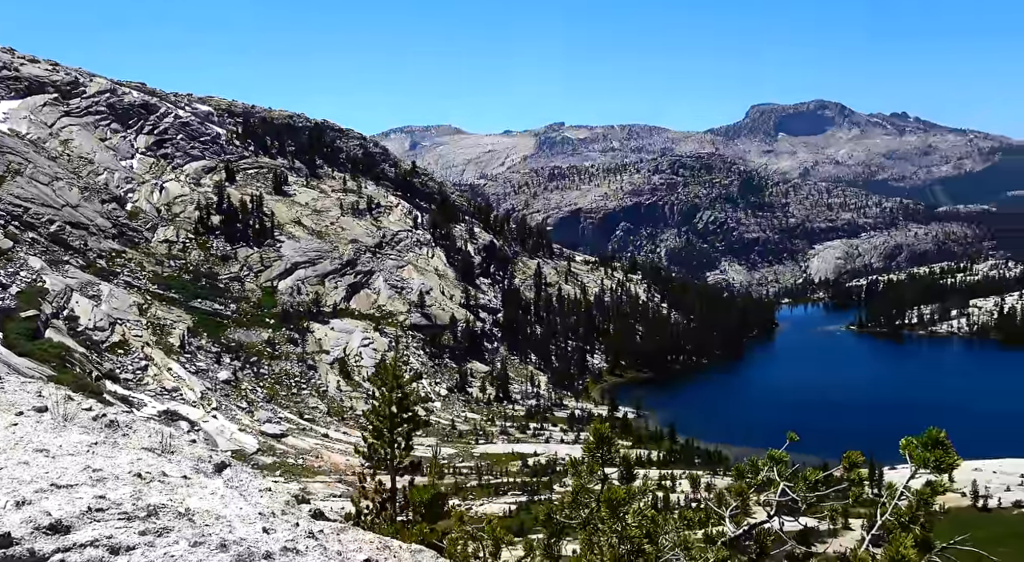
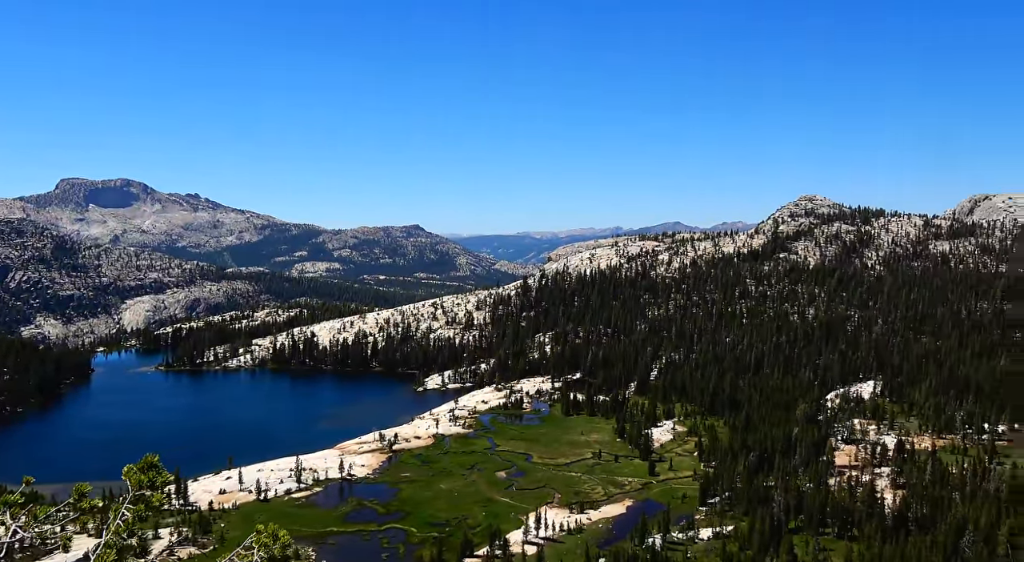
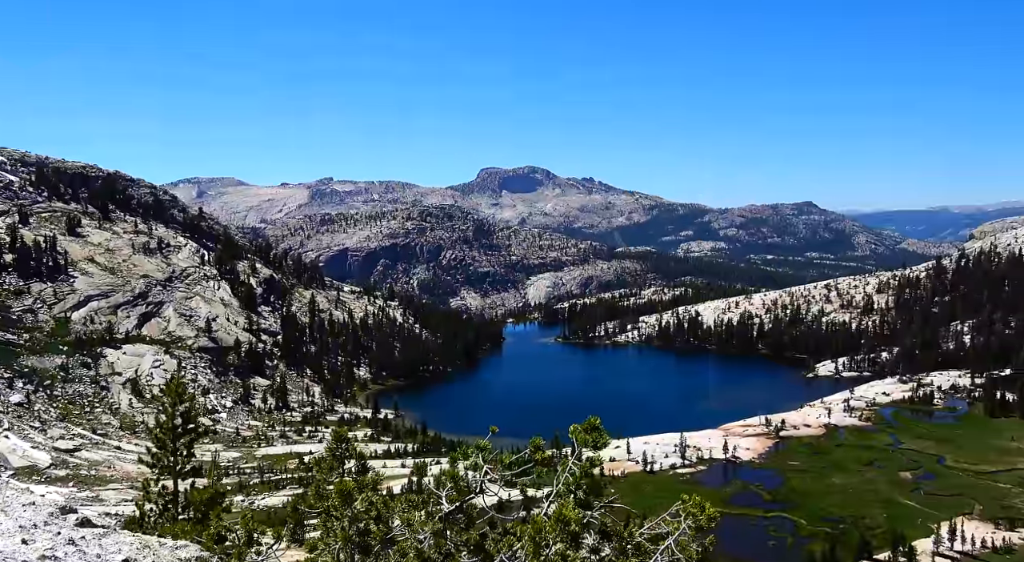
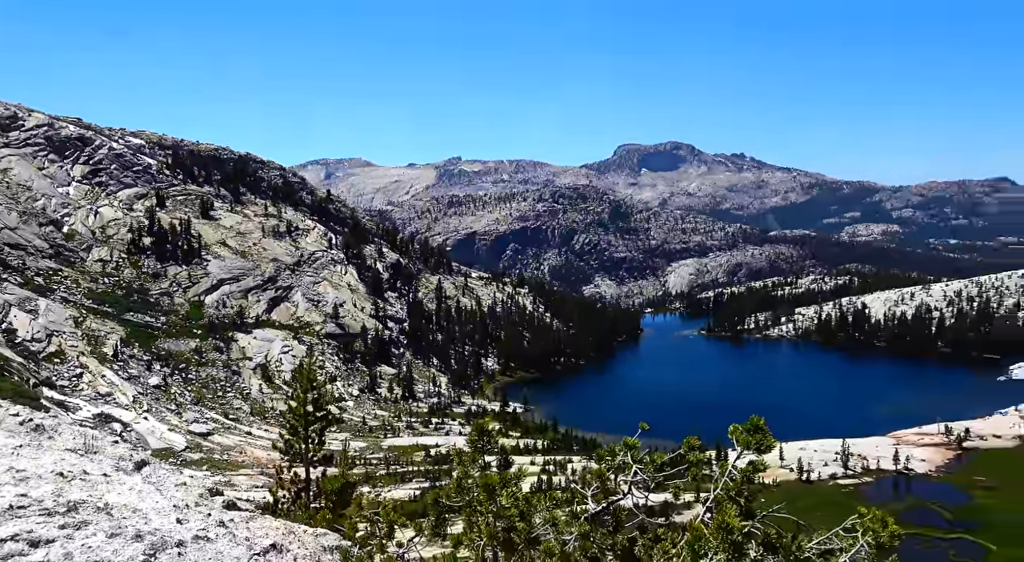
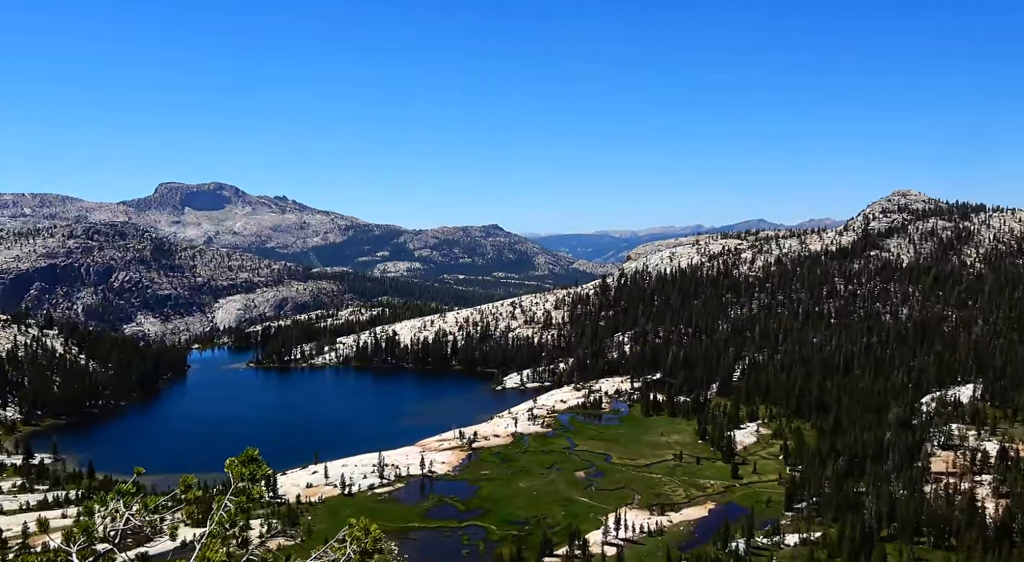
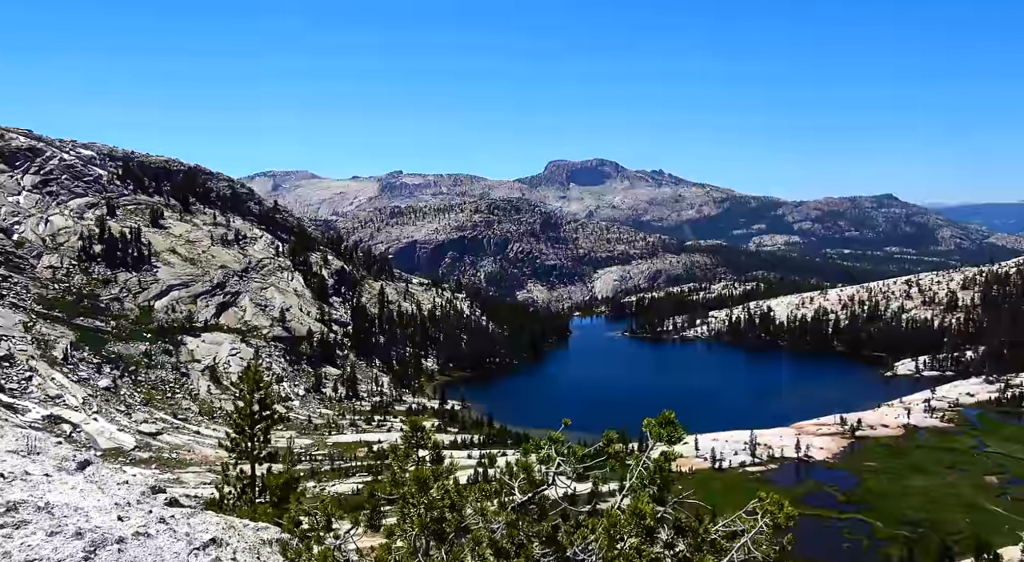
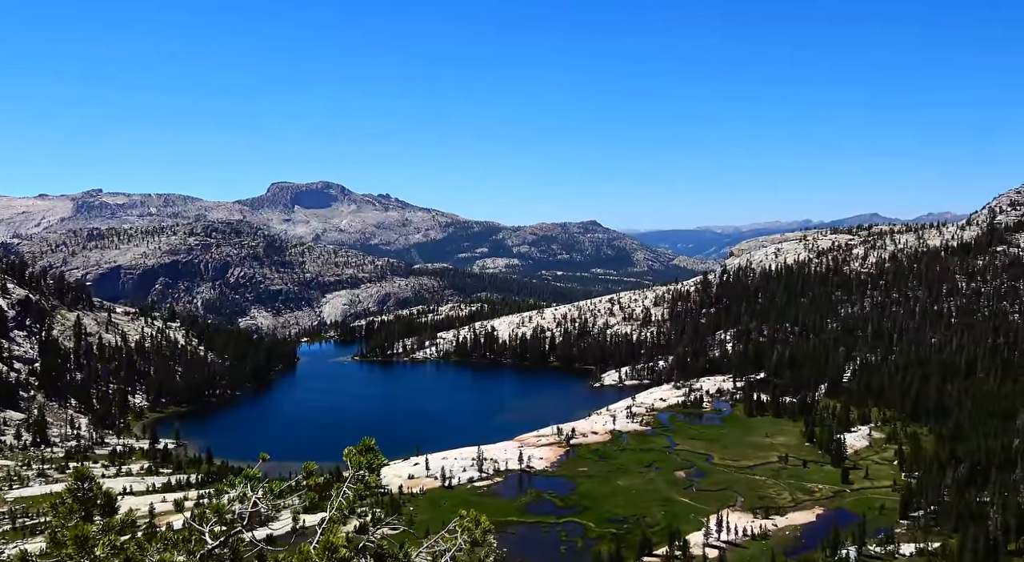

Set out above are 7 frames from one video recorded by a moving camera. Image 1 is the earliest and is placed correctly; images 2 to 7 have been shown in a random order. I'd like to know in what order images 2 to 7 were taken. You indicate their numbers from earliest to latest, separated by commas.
4, 6, 3, 7, 5, 2
